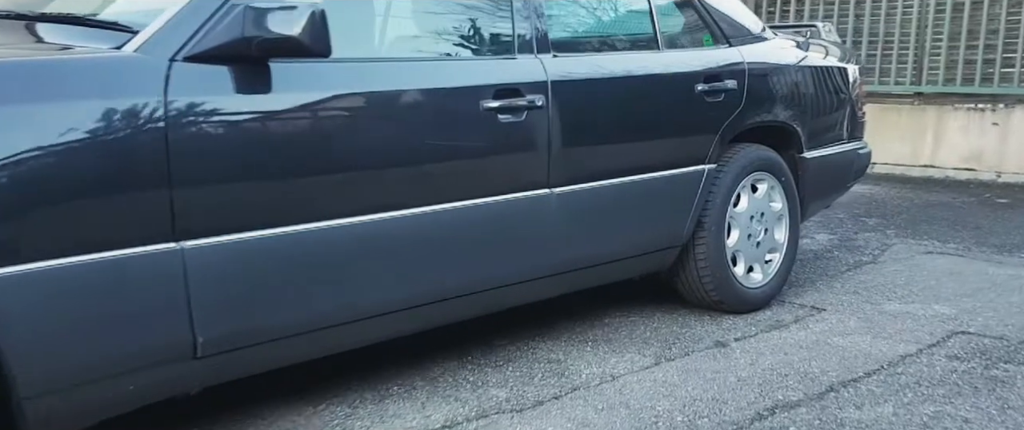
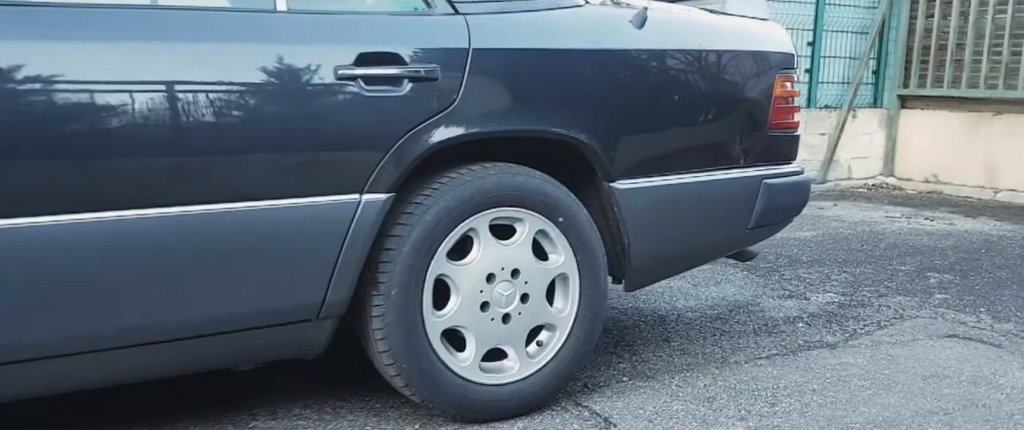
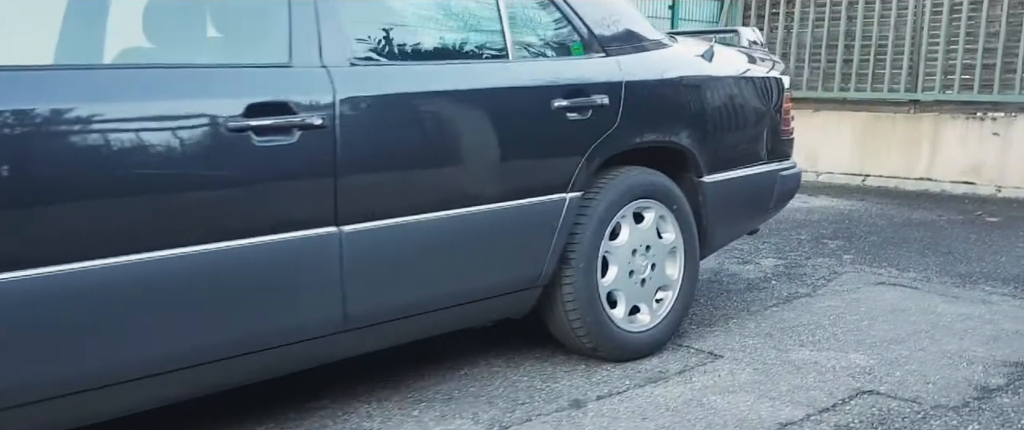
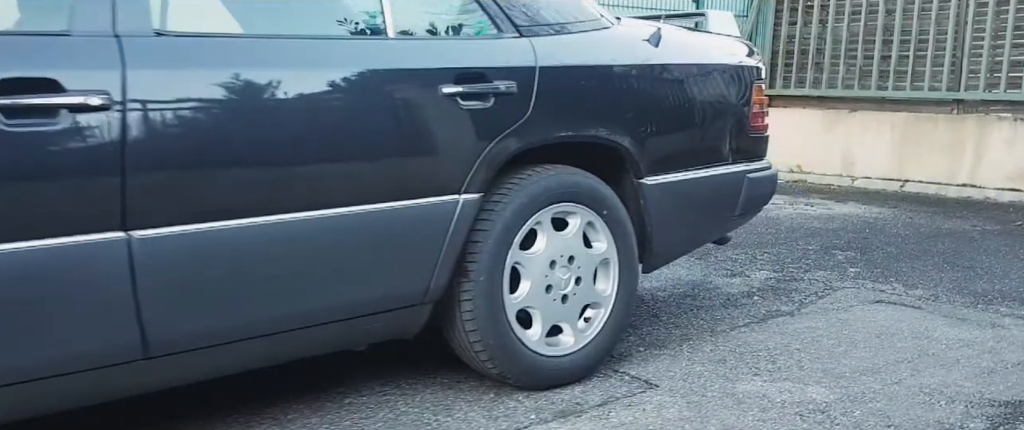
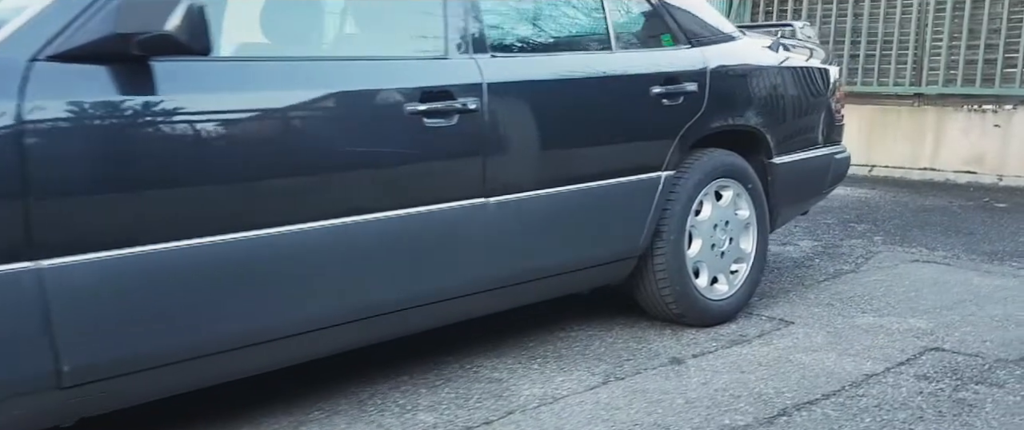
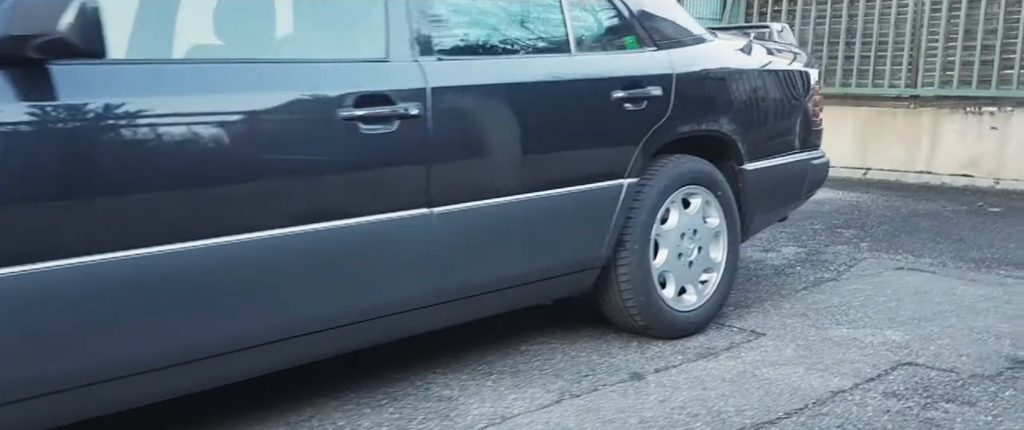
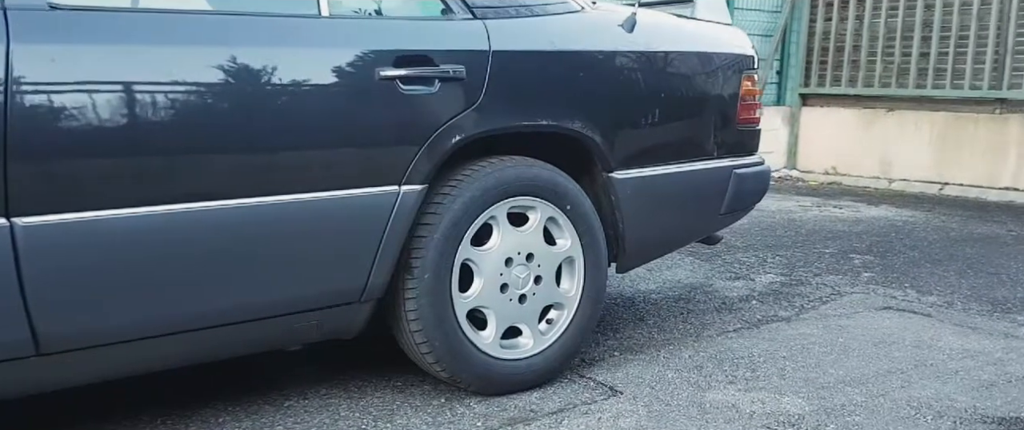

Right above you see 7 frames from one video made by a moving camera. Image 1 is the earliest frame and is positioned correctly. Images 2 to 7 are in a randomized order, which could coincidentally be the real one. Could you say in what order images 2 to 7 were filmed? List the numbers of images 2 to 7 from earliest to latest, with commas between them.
5, 6, 3, 4, 7, 2
